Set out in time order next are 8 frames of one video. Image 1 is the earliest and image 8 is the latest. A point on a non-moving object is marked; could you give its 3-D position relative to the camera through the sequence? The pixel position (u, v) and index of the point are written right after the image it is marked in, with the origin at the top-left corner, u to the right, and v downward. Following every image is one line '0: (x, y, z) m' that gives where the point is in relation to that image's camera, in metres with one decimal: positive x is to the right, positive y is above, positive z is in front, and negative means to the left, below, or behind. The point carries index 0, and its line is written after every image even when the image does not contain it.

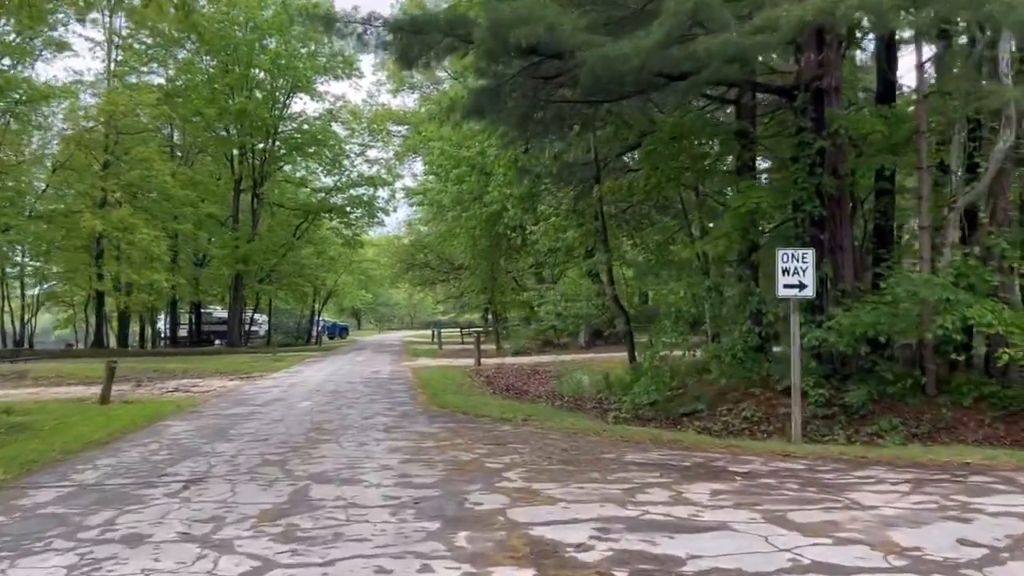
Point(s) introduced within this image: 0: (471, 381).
0: (-0.9, -1.9, +17.5) m
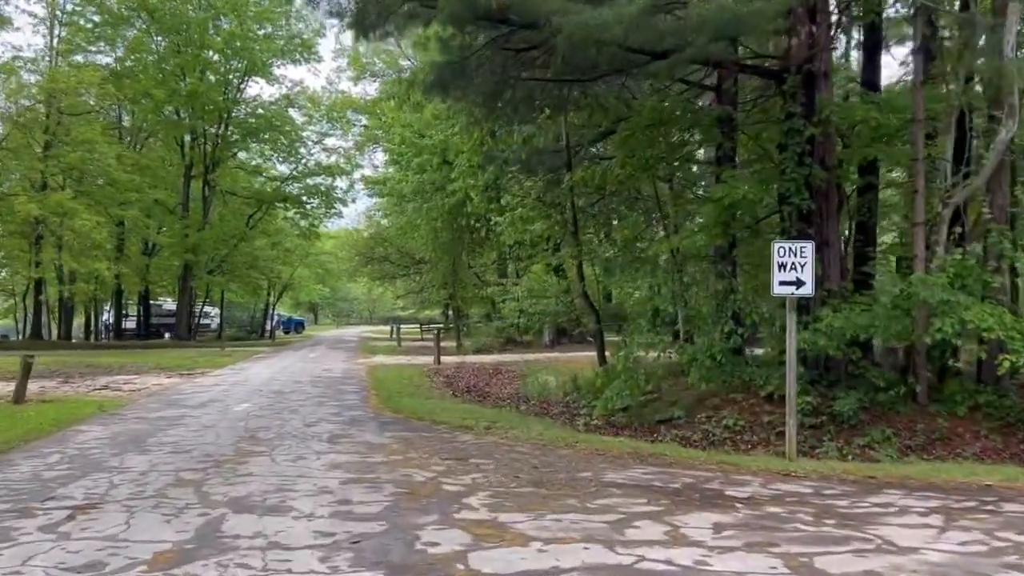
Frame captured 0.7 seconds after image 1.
0: (-1.6, -1.8, +16.4) m
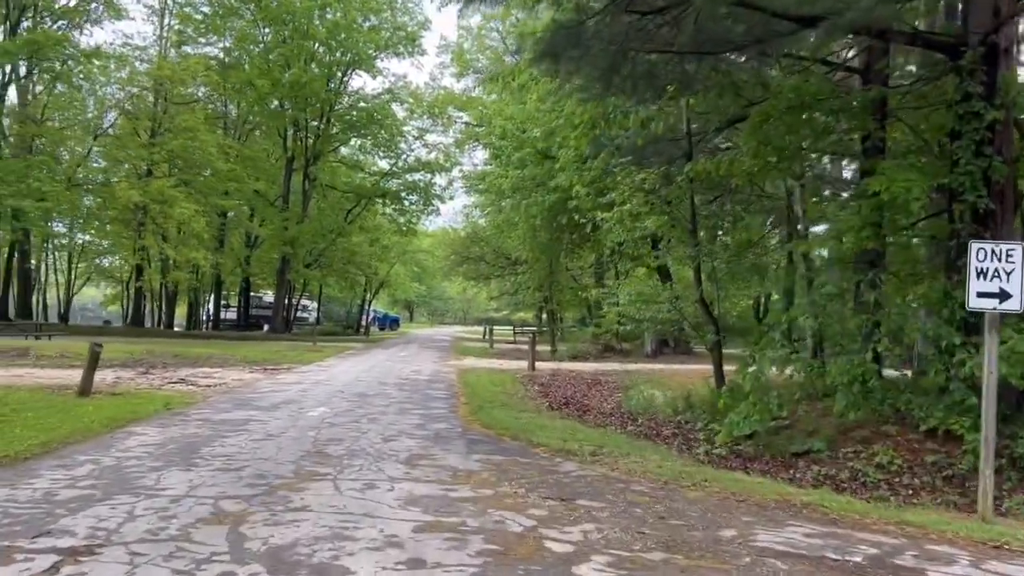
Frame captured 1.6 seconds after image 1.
0: (+0.2, -1.8, +15.0) m
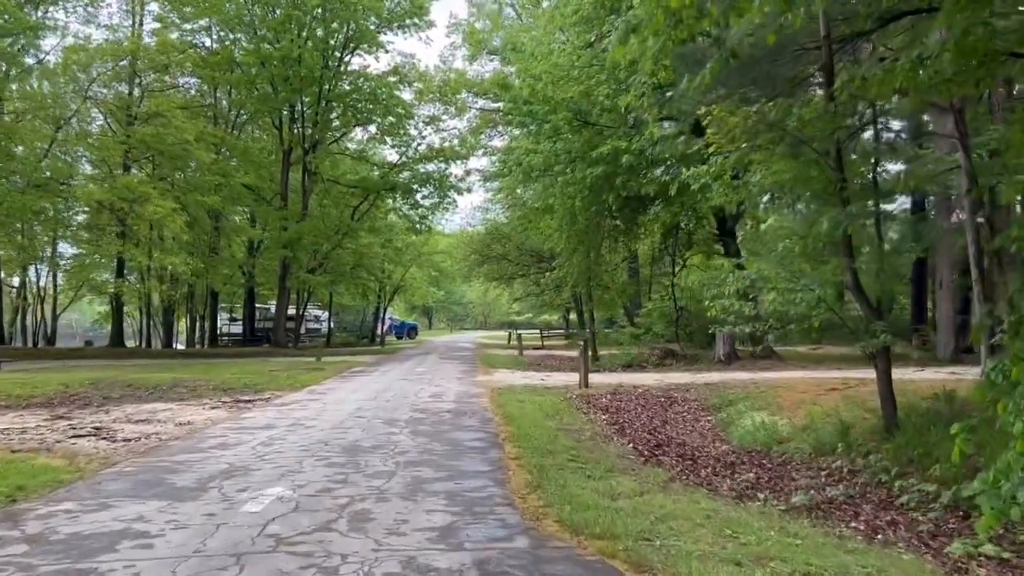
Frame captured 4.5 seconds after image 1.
0: (+0.9, -1.6, +10.6) m
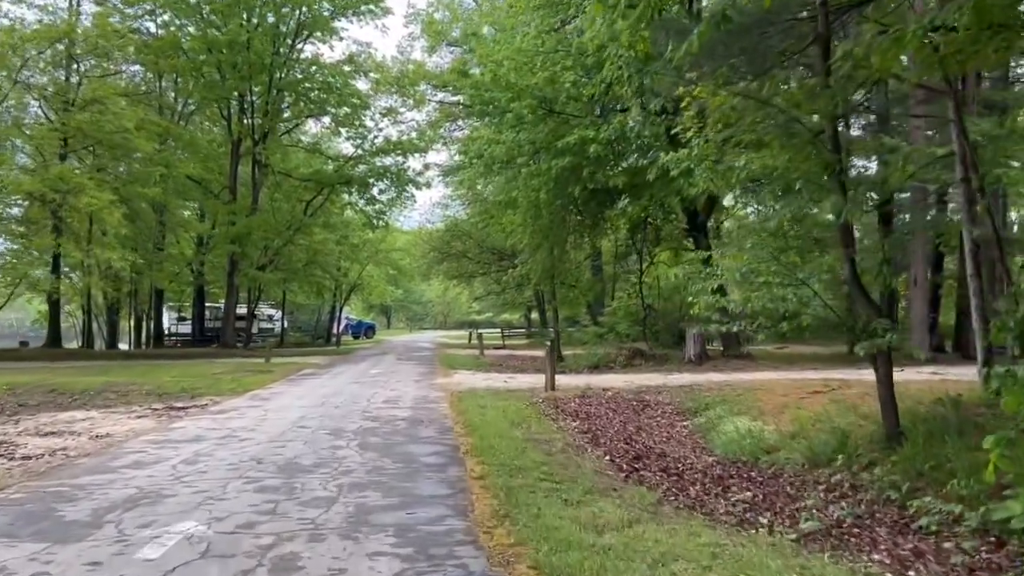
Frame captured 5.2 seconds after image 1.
0: (+0.5, -1.6, +9.6) m
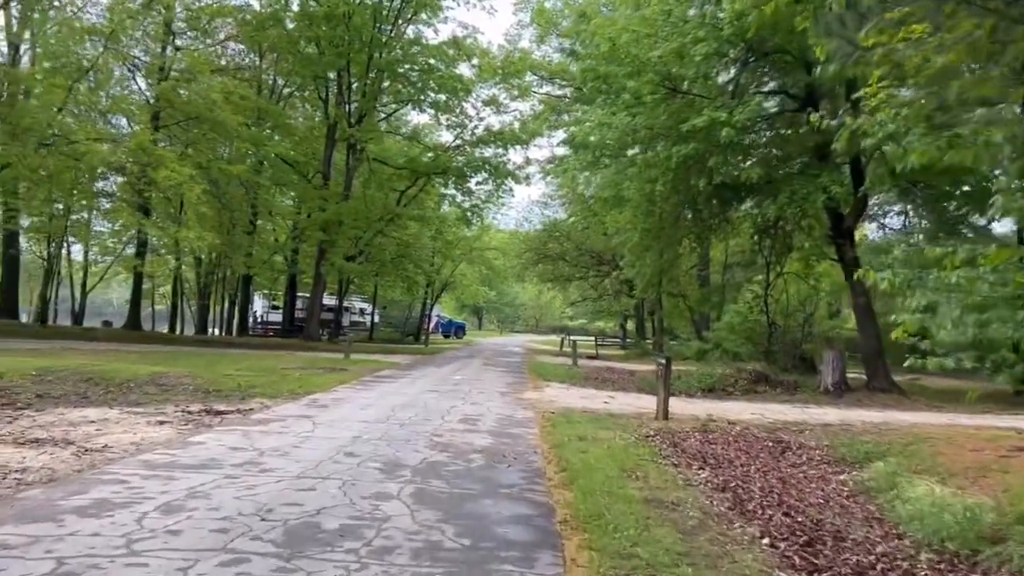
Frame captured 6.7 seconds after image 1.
0: (+1.4, -1.6, +7.1) m
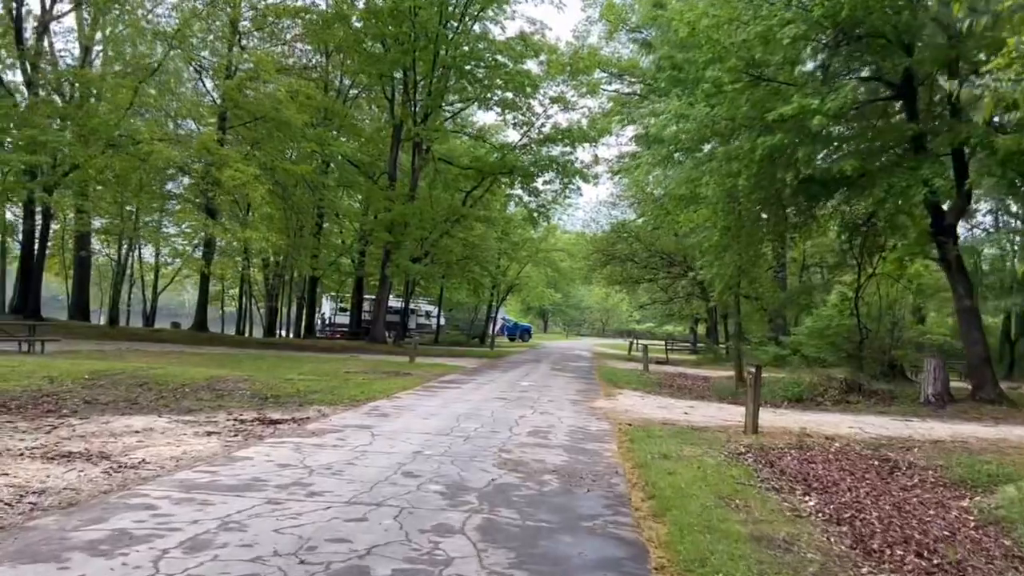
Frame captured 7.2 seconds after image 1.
0: (+2.0, -1.6, +6.1) m
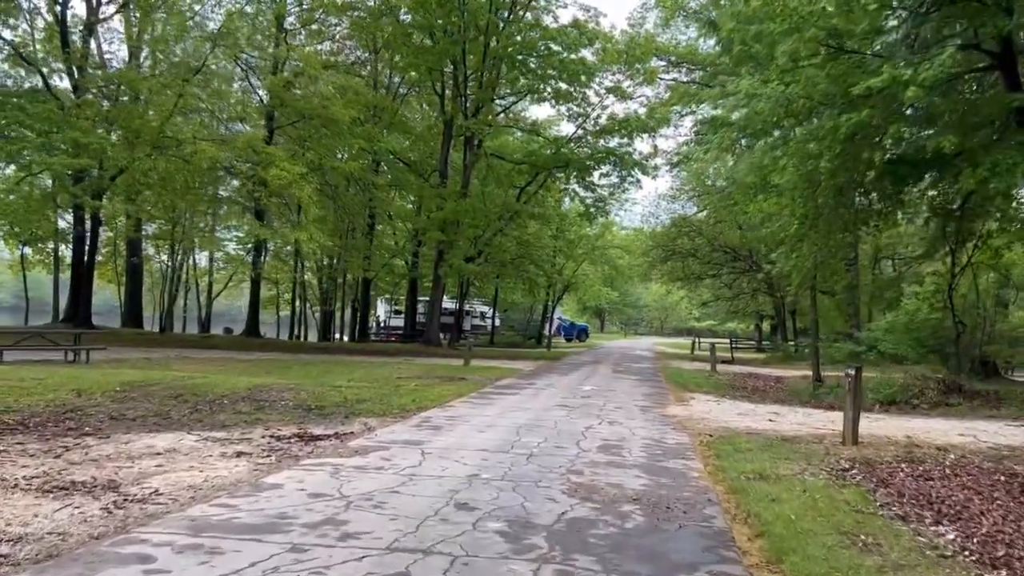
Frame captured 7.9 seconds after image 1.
0: (+2.4, -1.5, +4.9) m
